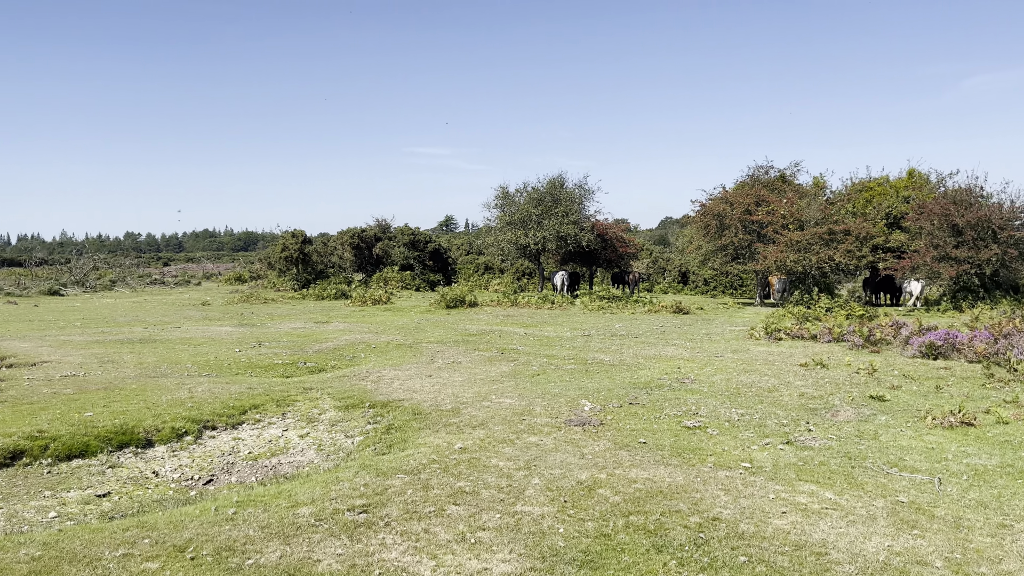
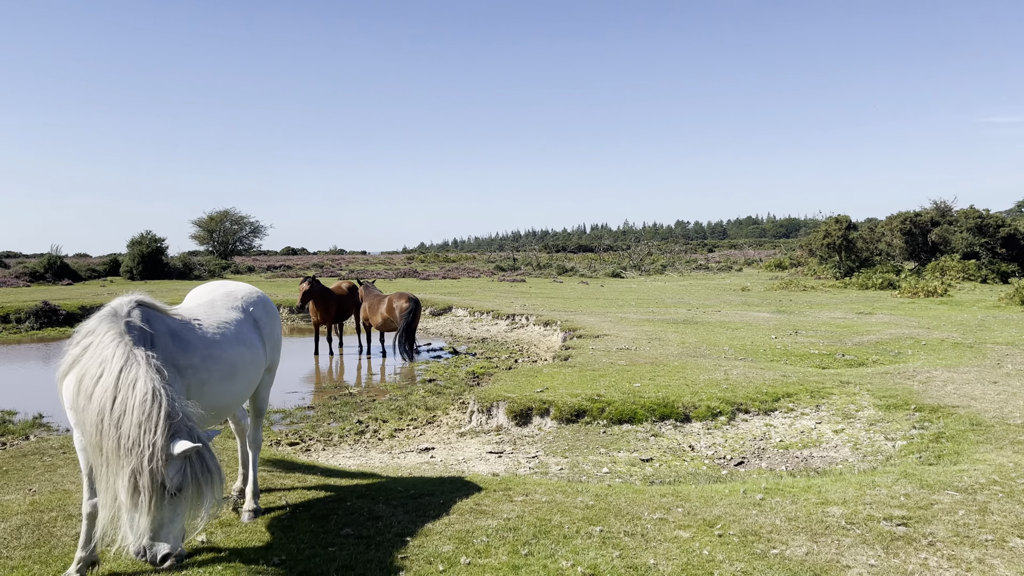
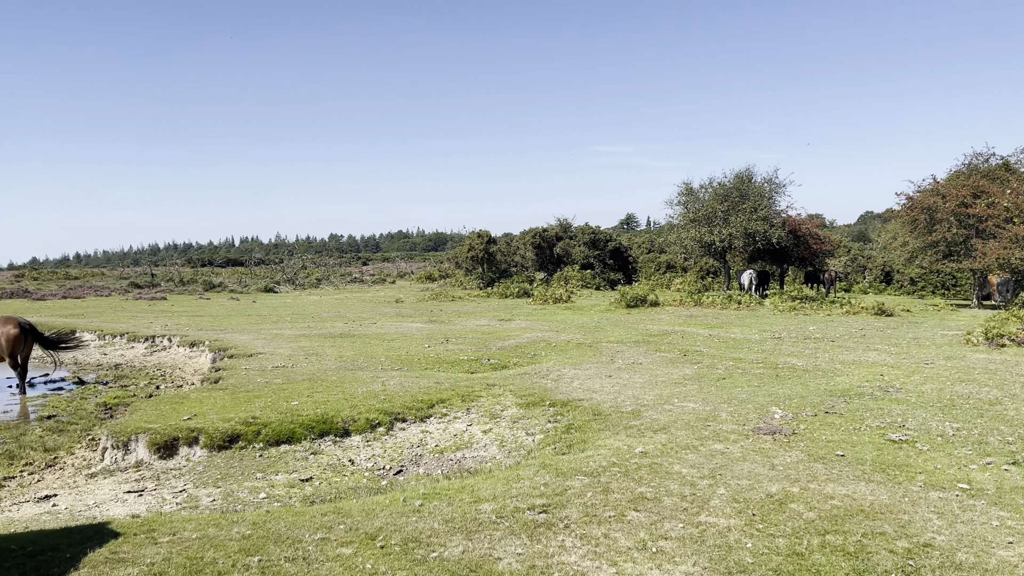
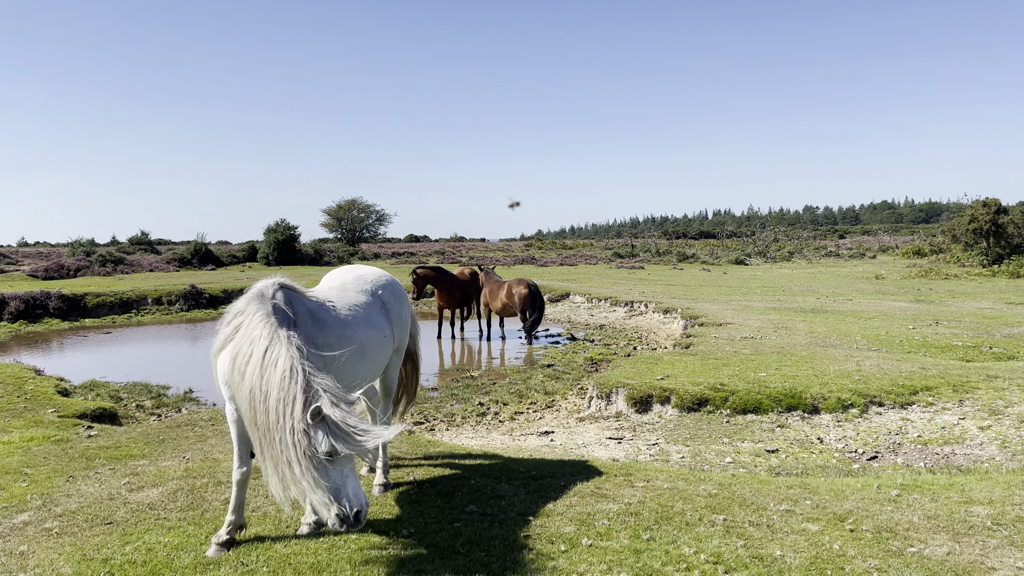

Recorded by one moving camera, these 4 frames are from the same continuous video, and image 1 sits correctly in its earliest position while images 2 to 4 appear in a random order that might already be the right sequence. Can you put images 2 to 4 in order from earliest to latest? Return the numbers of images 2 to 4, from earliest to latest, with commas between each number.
3, 2, 4
